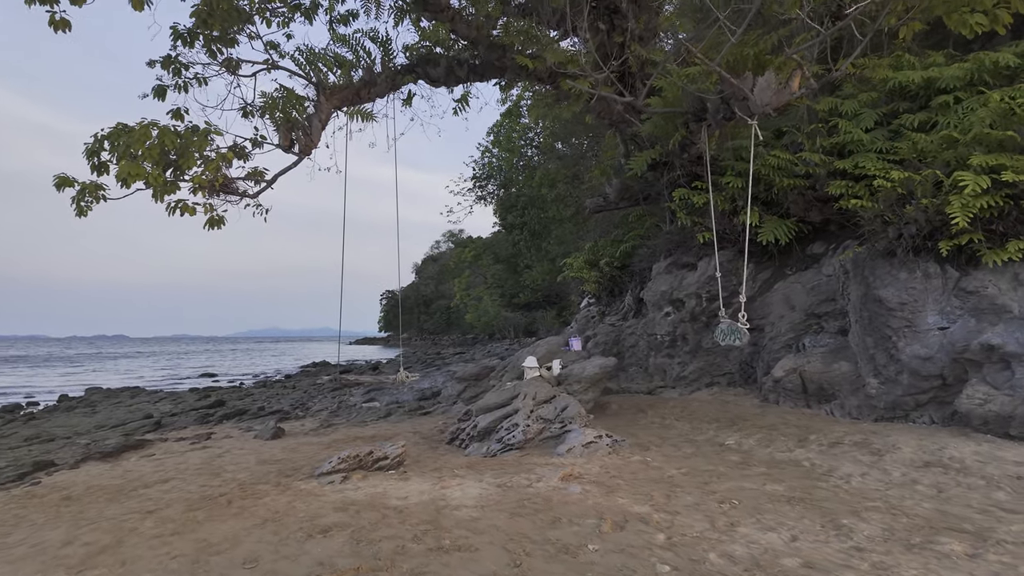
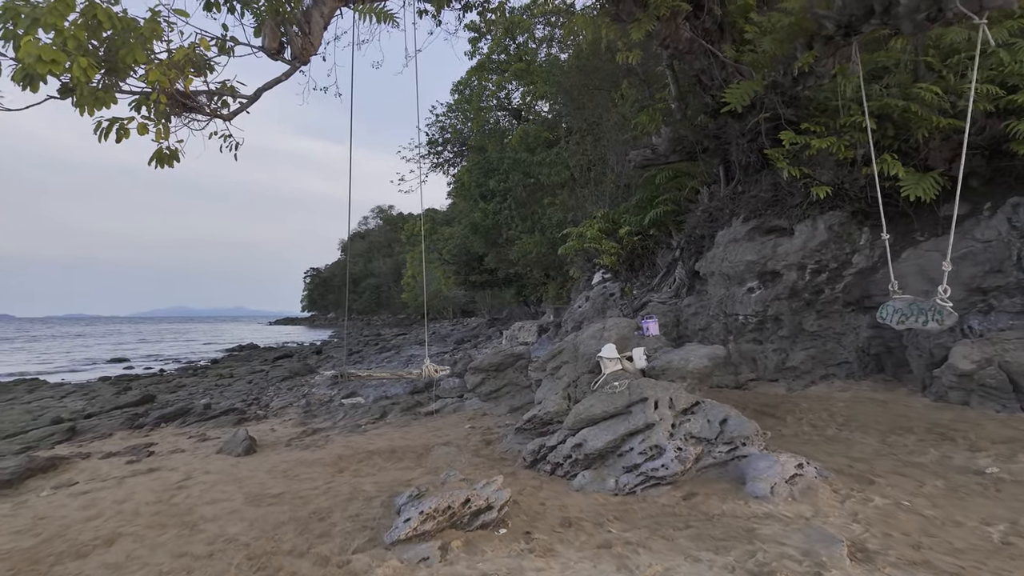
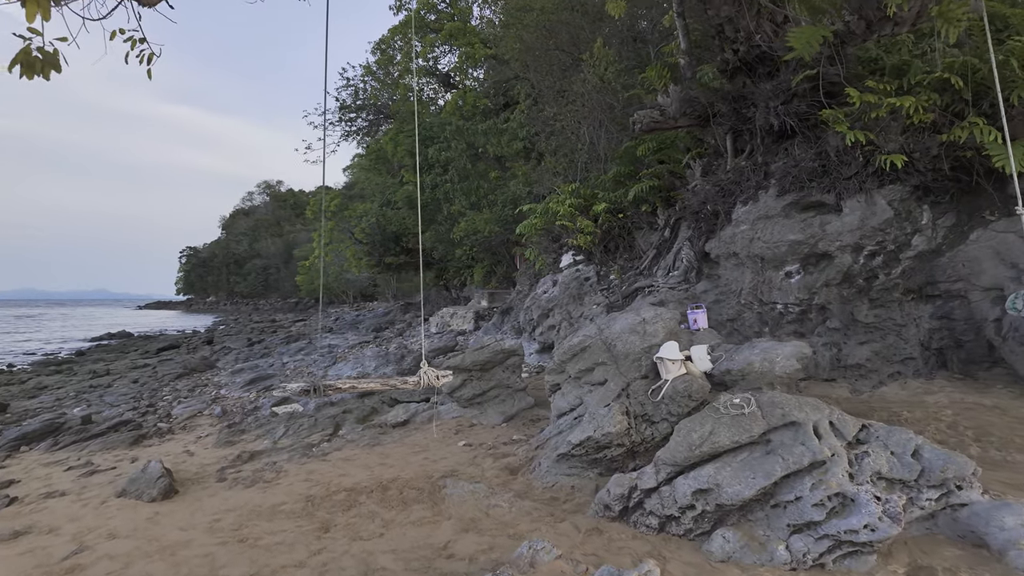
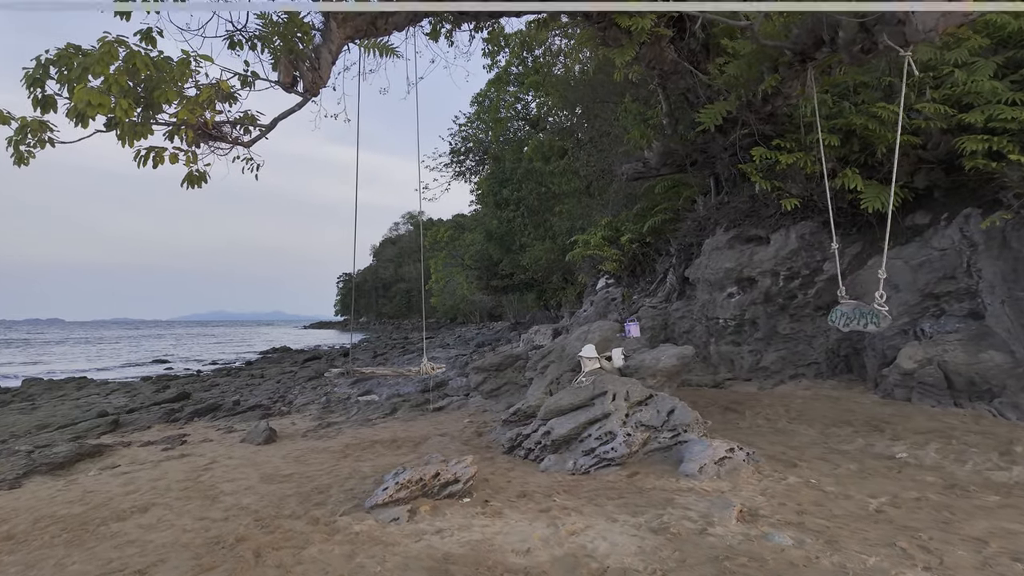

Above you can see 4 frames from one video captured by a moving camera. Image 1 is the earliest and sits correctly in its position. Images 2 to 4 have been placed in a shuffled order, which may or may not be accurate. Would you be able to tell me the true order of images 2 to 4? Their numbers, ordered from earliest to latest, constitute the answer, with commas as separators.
4, 2, 3
